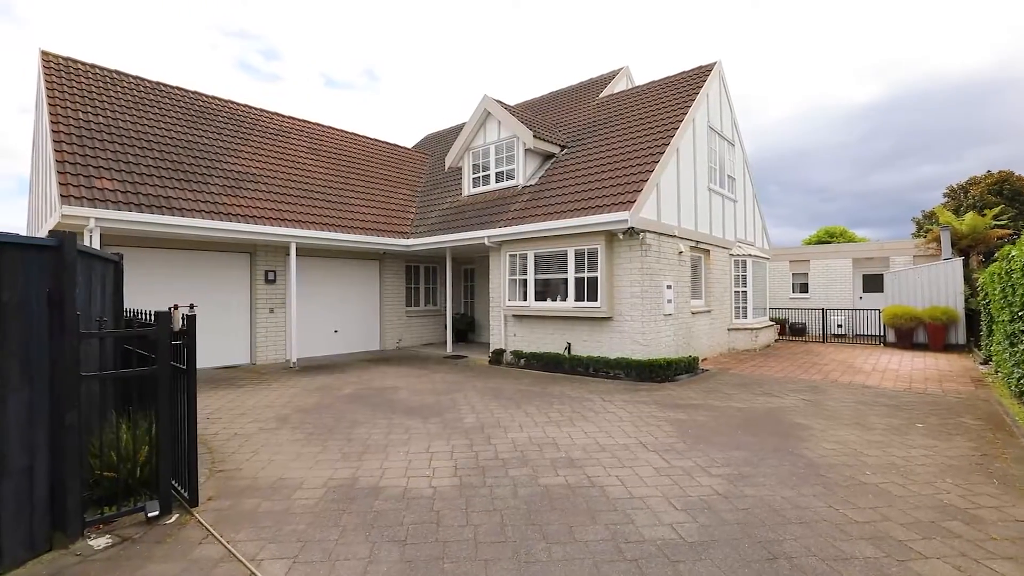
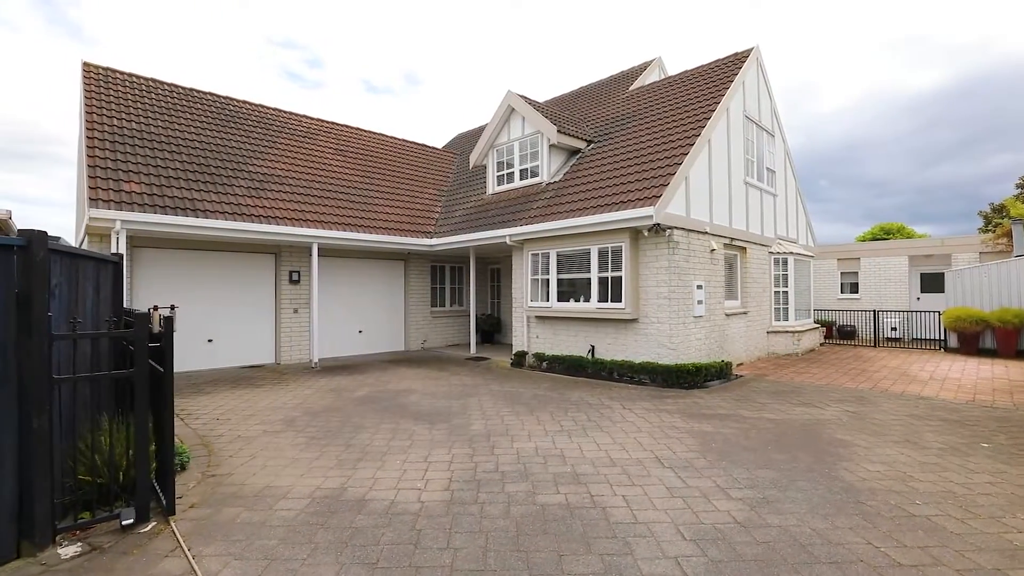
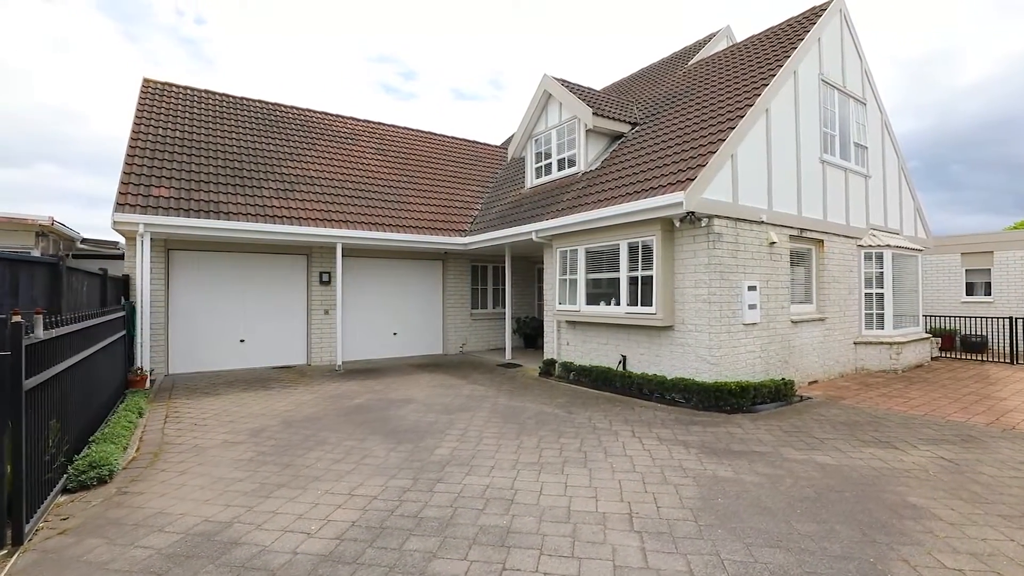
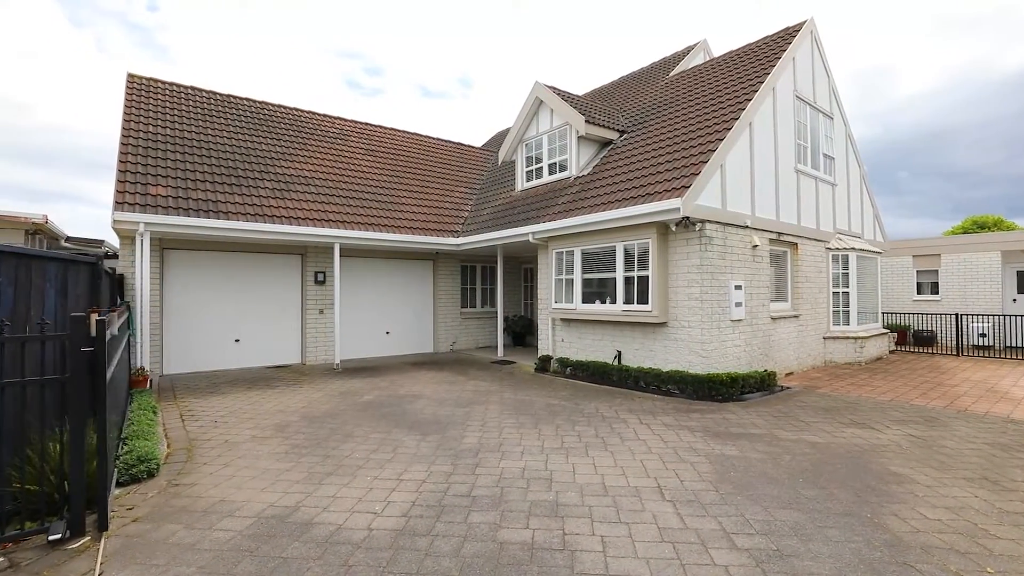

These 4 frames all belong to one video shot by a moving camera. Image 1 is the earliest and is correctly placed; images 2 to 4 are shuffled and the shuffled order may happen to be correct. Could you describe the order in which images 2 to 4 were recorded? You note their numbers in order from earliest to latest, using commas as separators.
2, 4, 3
